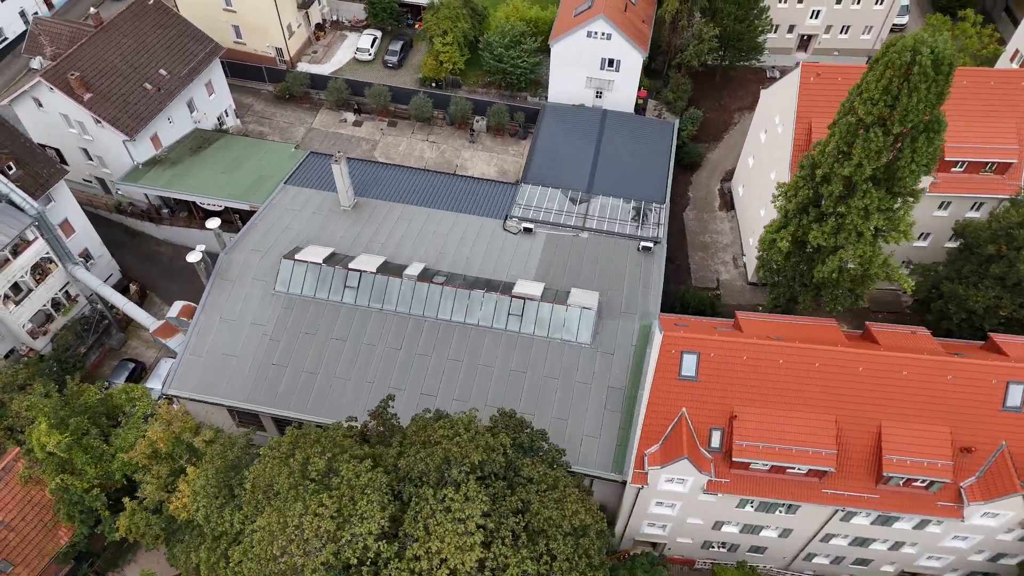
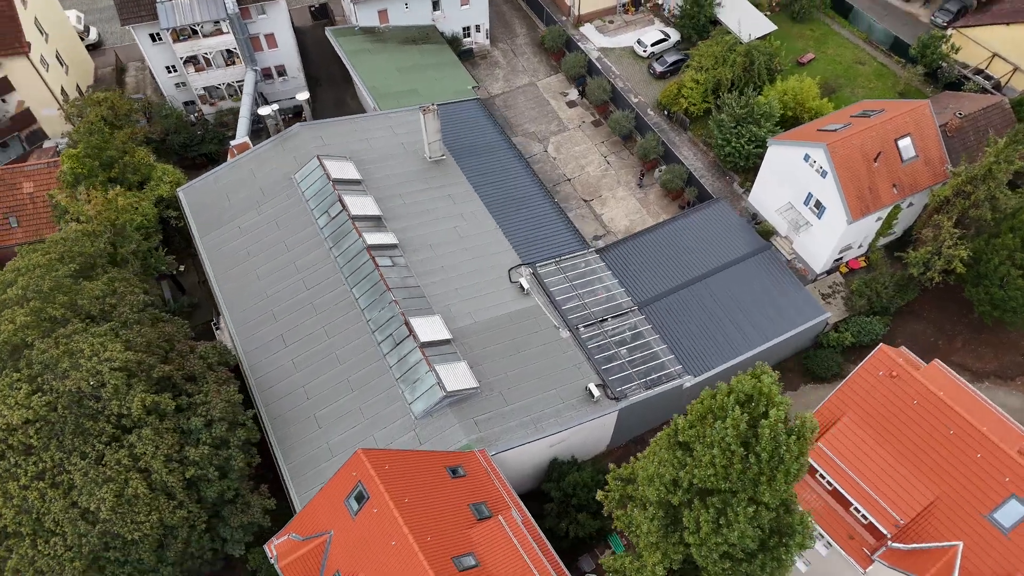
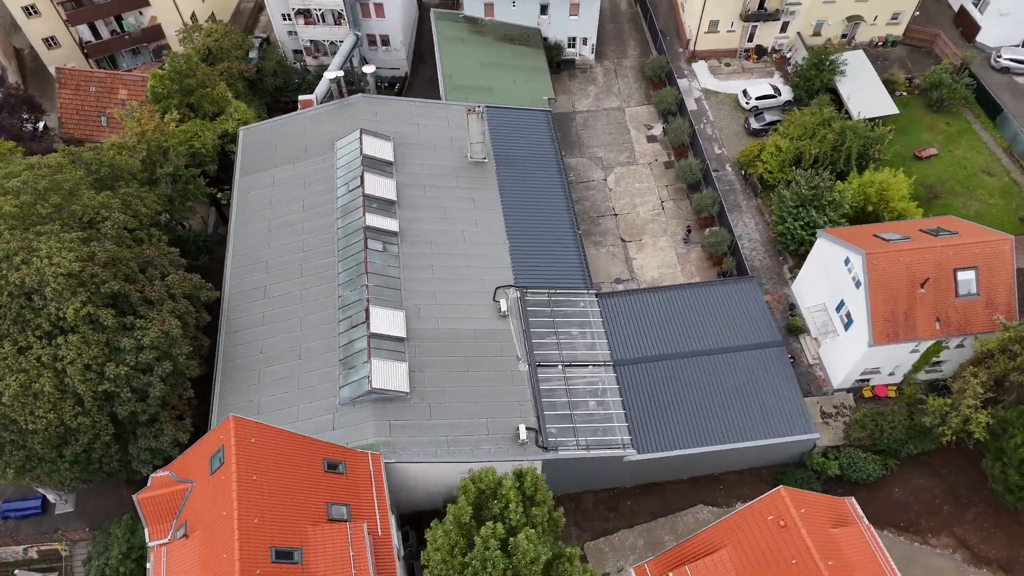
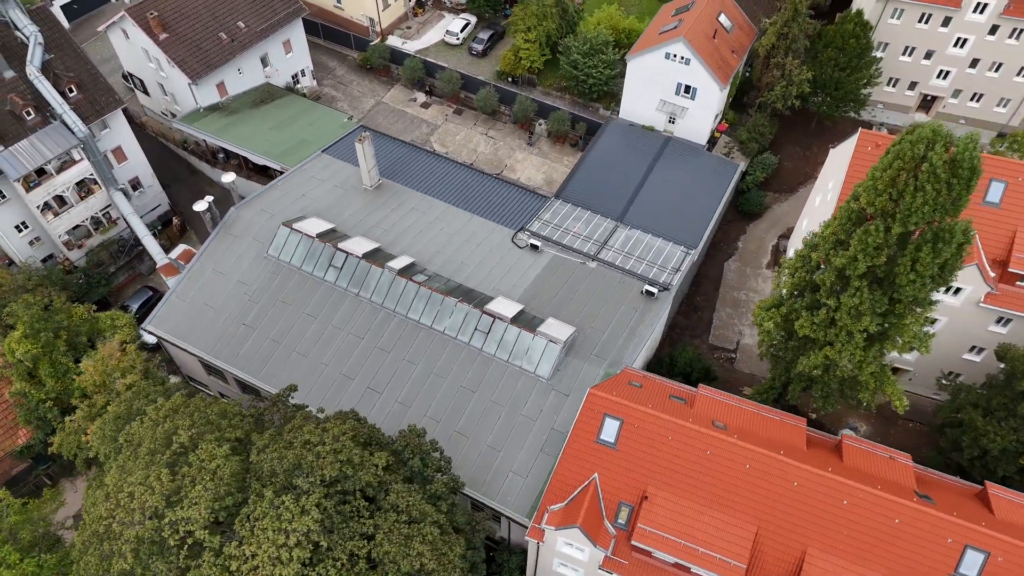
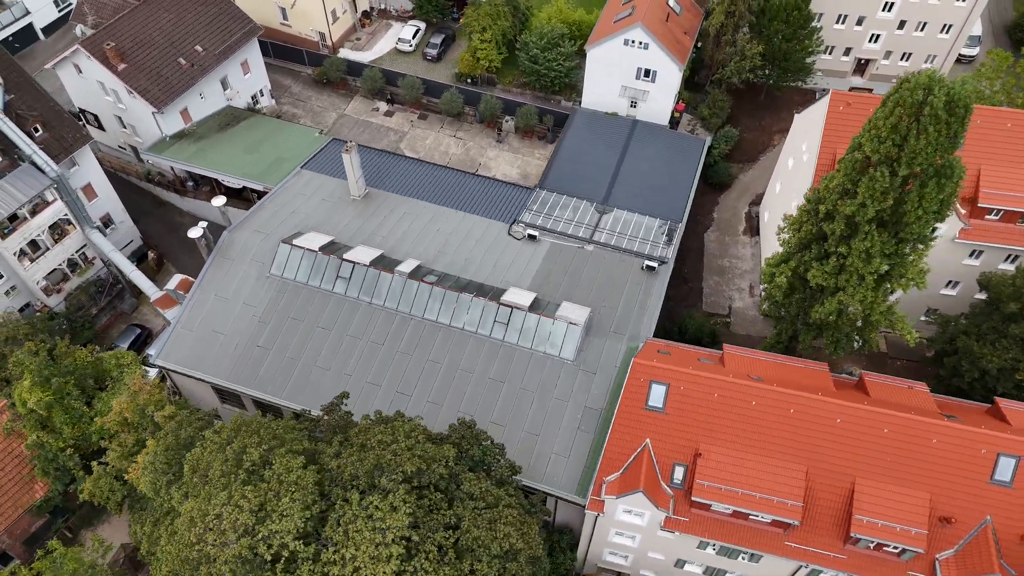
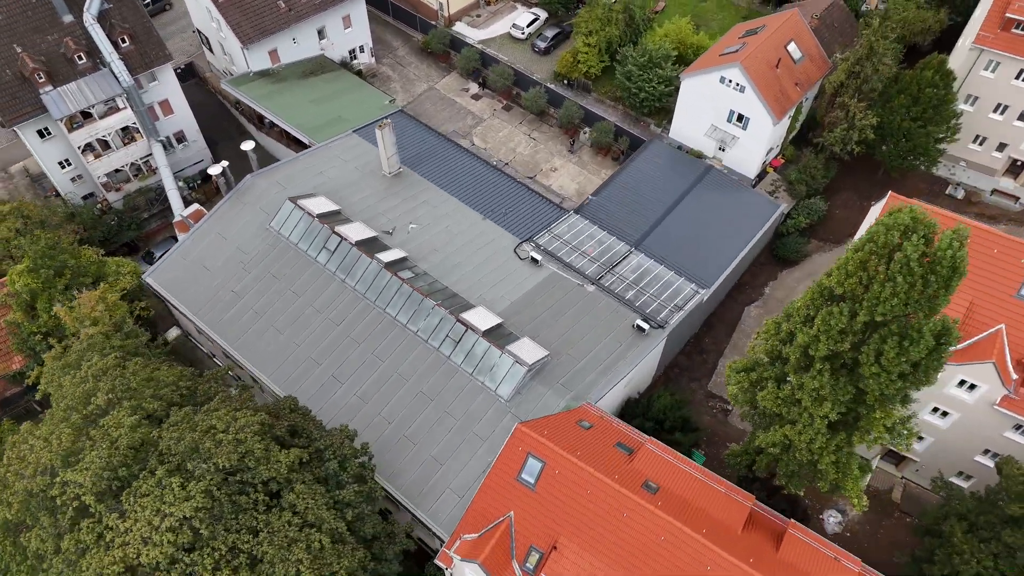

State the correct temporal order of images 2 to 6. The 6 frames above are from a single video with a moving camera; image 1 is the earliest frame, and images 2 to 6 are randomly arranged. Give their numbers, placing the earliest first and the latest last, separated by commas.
5, 4, 6, 2, 3
